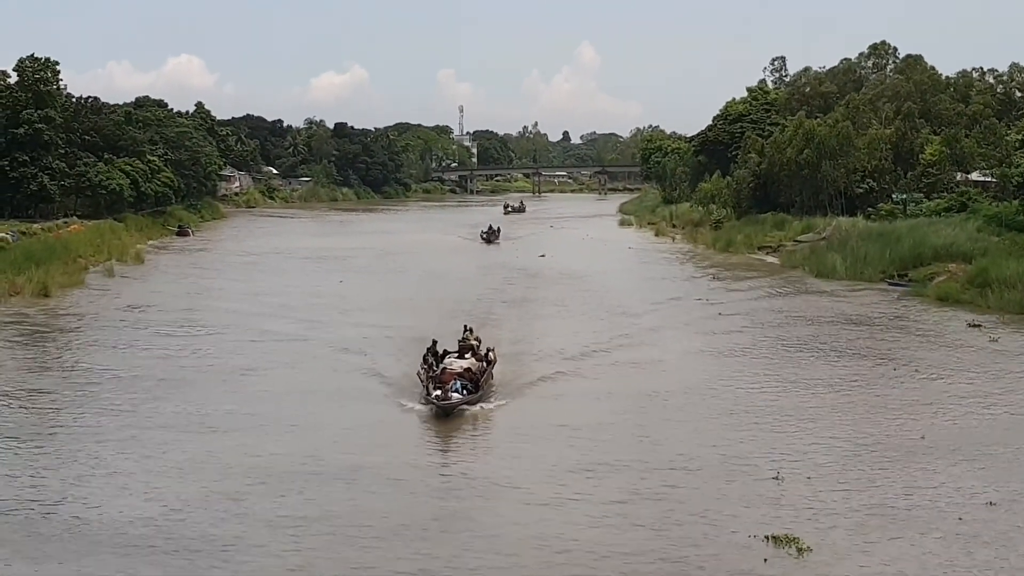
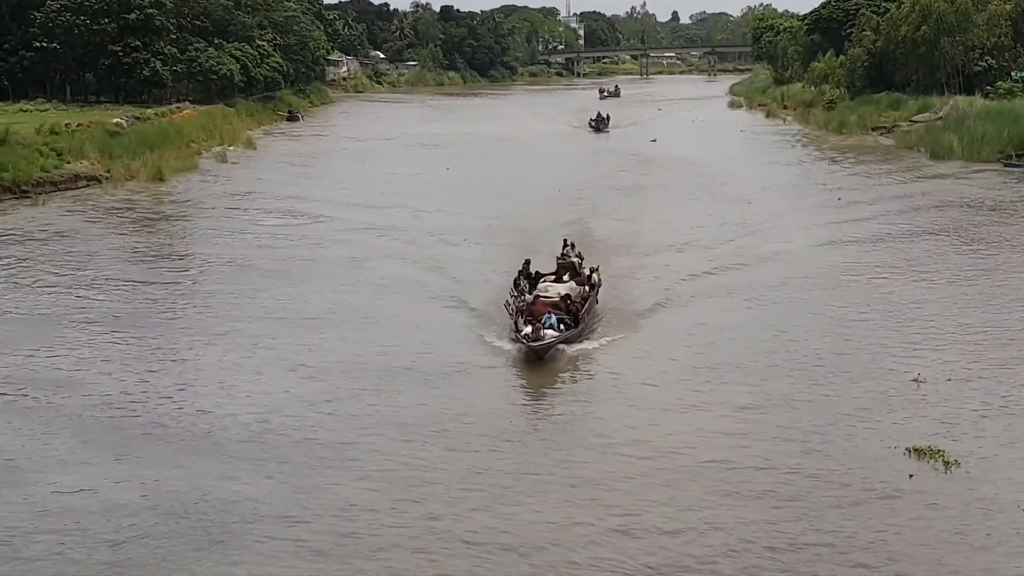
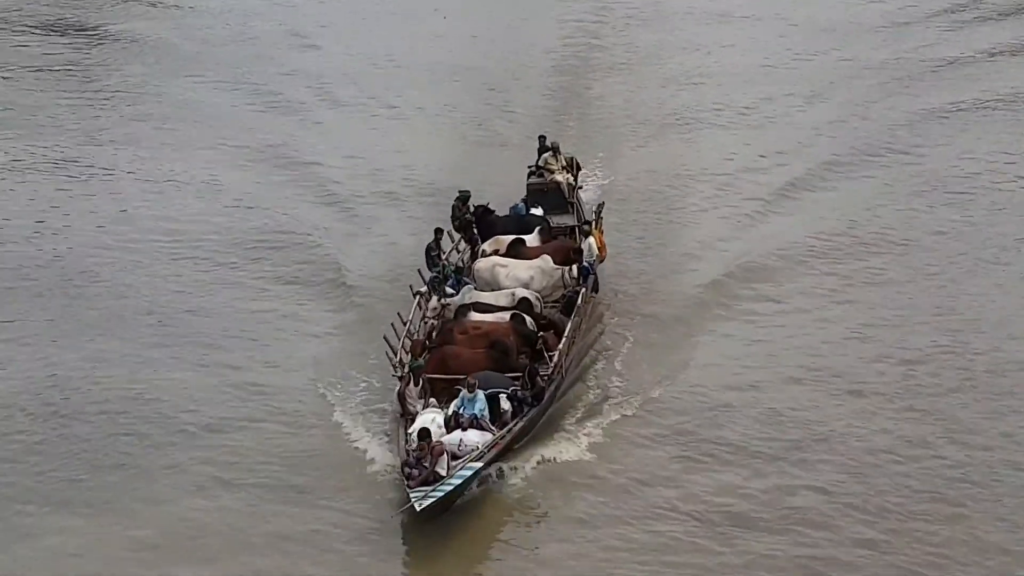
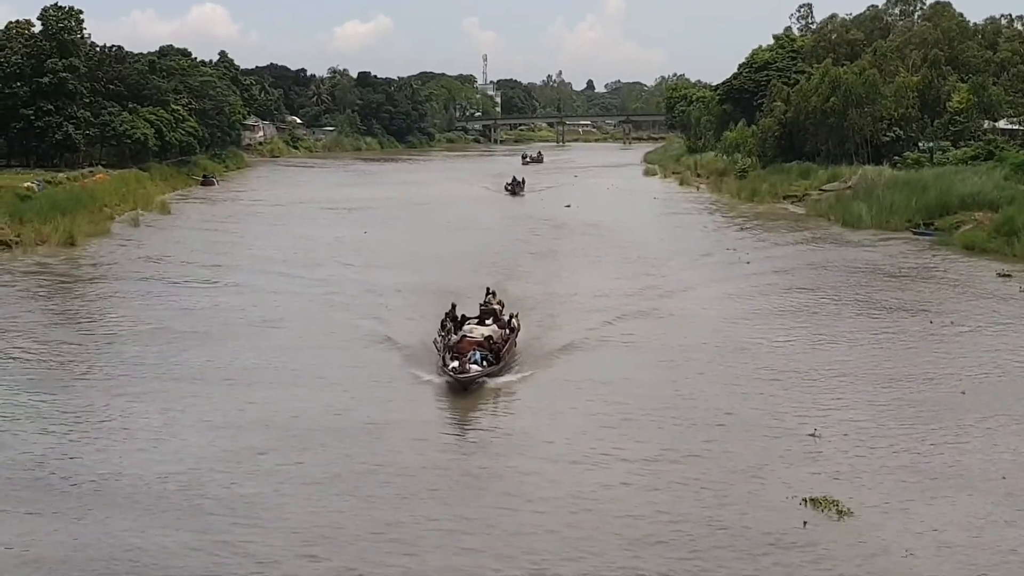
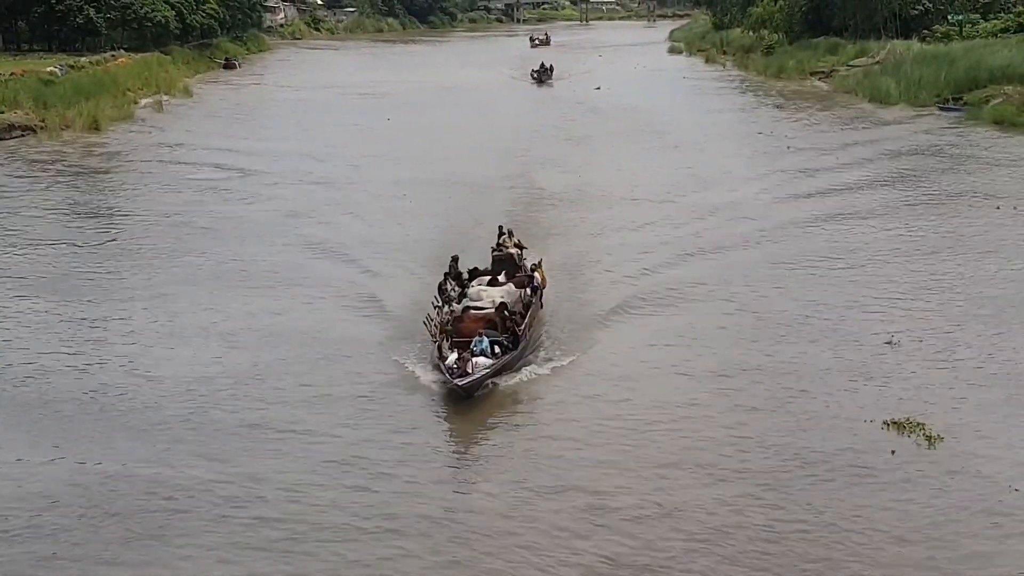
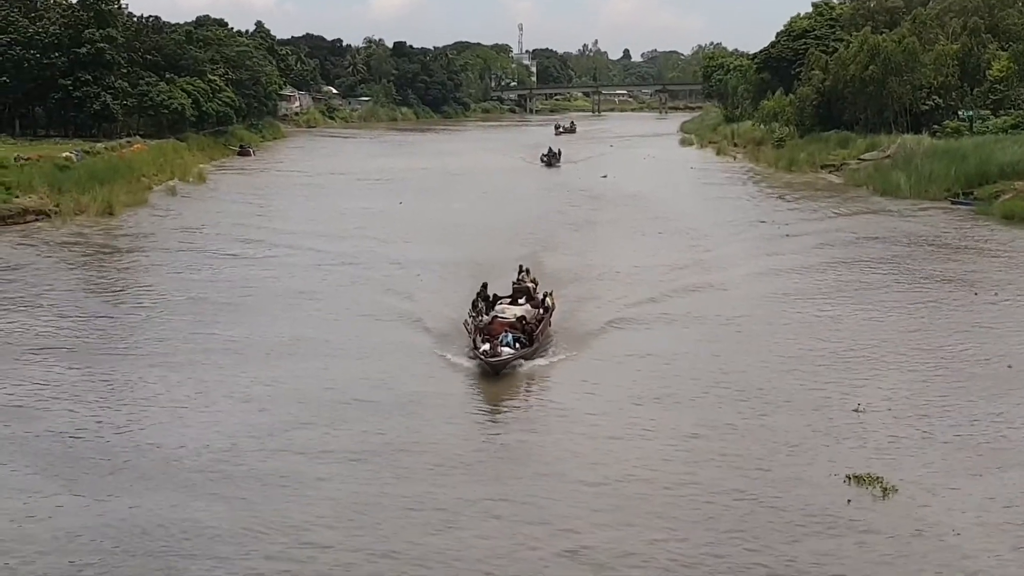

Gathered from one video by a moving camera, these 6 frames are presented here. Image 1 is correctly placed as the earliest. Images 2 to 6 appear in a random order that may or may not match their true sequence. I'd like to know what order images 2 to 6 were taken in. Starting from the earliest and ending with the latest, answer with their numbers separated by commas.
4, 6, 2, 5, 3
